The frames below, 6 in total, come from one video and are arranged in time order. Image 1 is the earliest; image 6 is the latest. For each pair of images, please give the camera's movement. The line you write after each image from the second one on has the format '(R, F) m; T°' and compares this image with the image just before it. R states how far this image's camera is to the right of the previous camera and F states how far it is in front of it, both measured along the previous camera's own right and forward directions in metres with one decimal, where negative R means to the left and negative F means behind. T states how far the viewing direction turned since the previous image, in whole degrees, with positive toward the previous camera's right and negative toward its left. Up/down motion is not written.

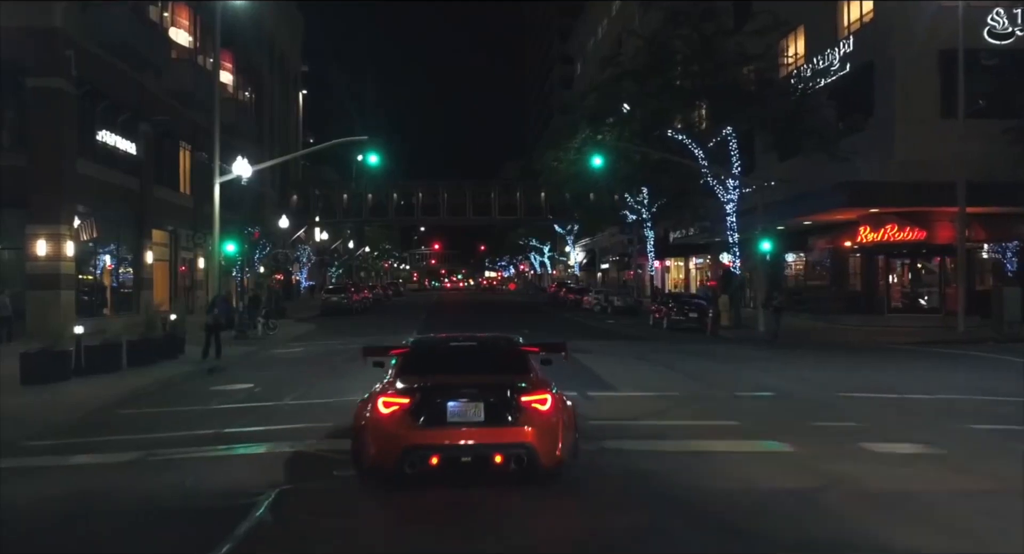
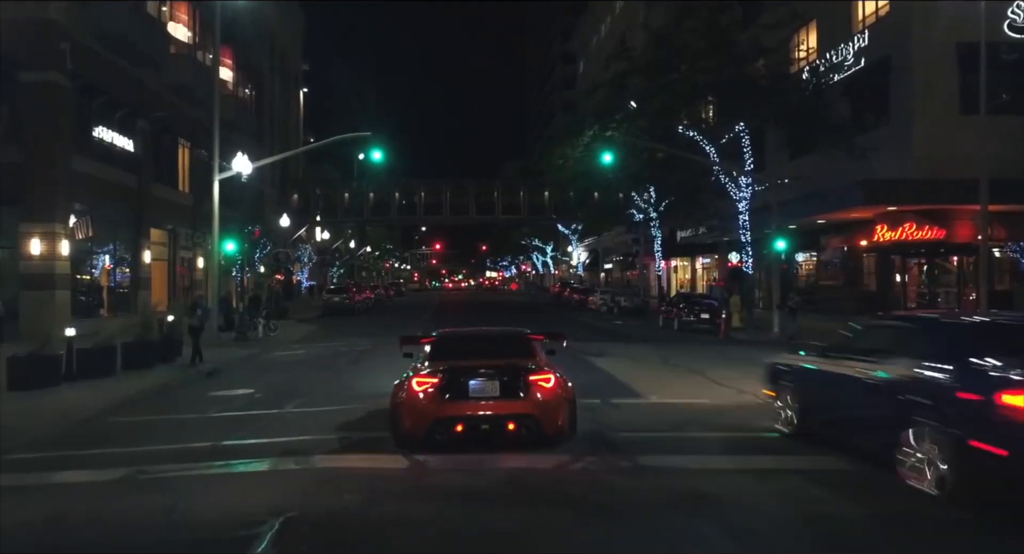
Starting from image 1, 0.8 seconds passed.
(-0.4, +0.9) m; 0°
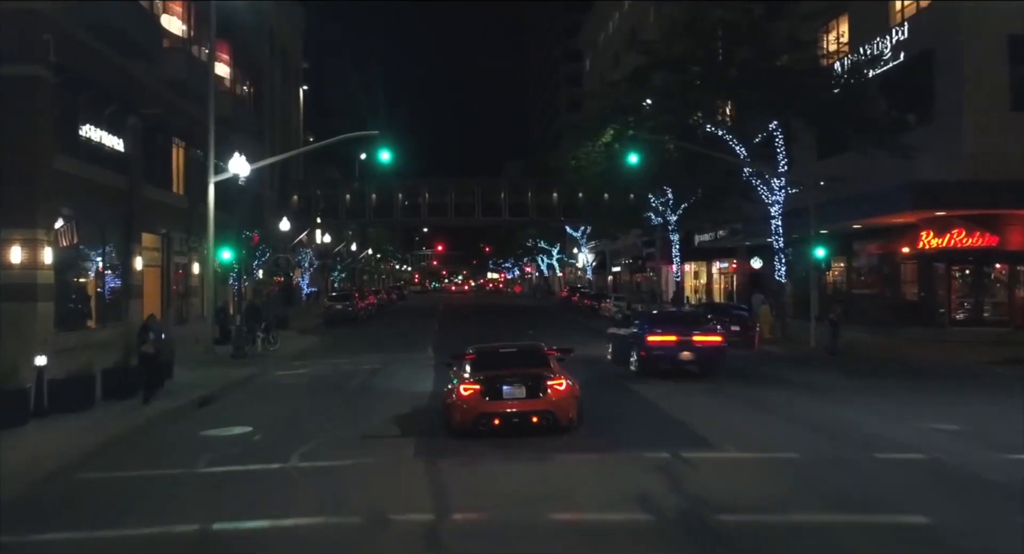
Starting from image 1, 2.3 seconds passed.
(-0.9, +2.3) m; 0°
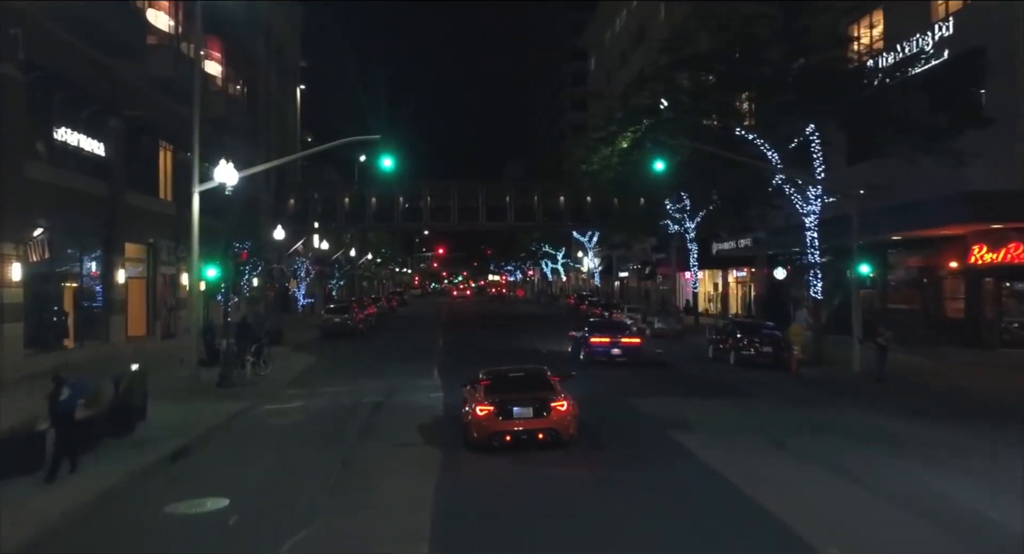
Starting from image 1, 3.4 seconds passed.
(-0.6, +2.6) m; 0°
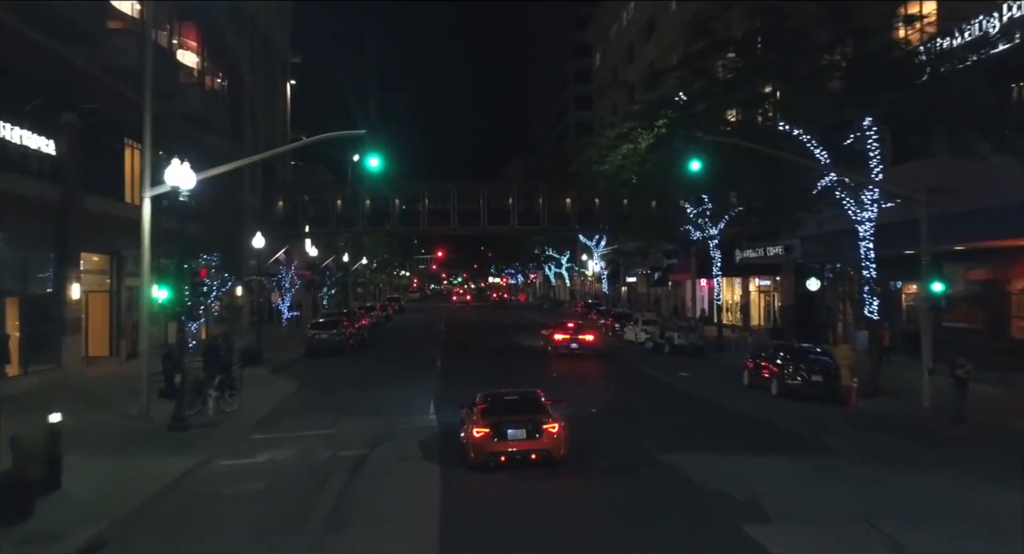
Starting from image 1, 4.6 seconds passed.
(-0.3, +4.1) m; 0°
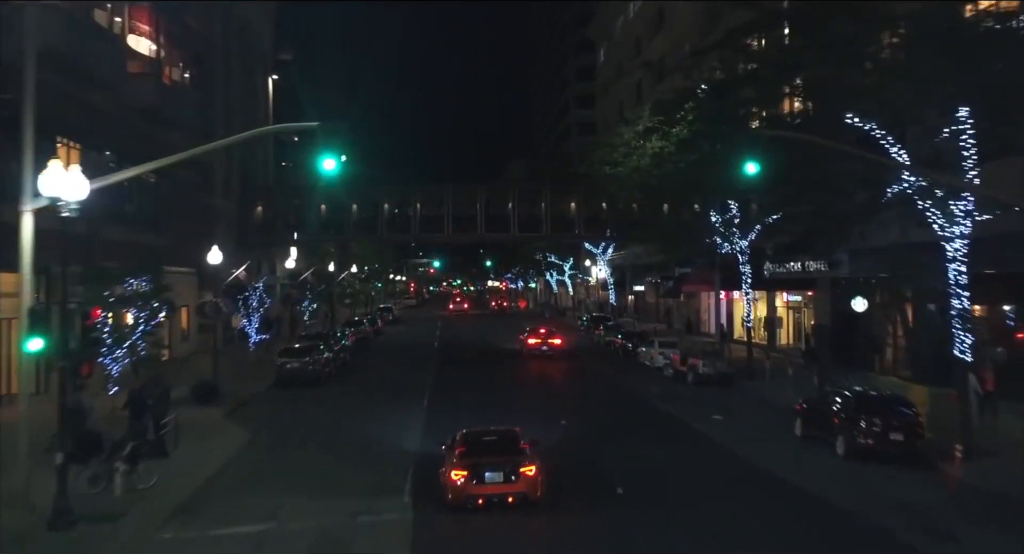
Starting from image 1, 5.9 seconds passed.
(0.0, +5.4) m; 0°
